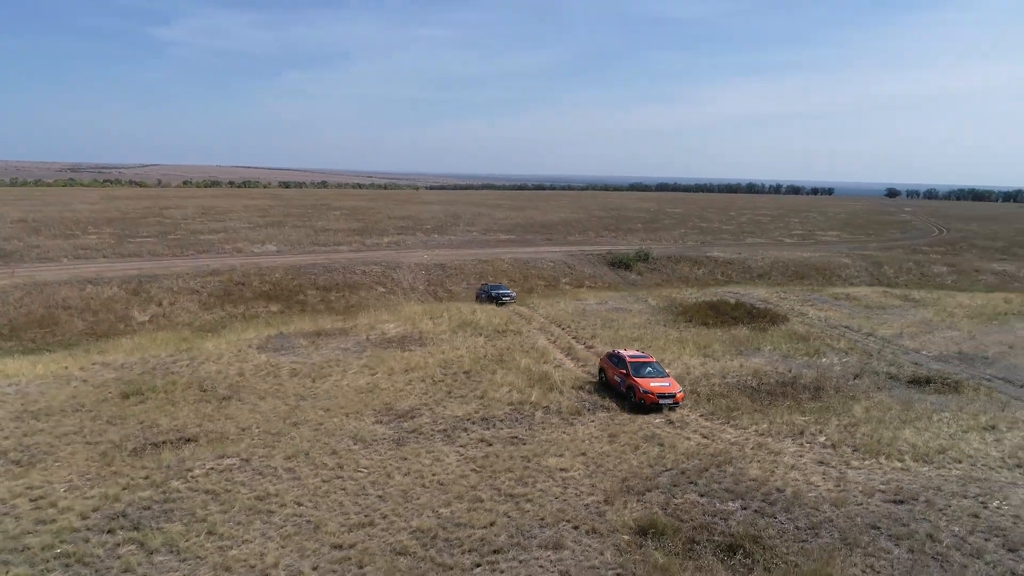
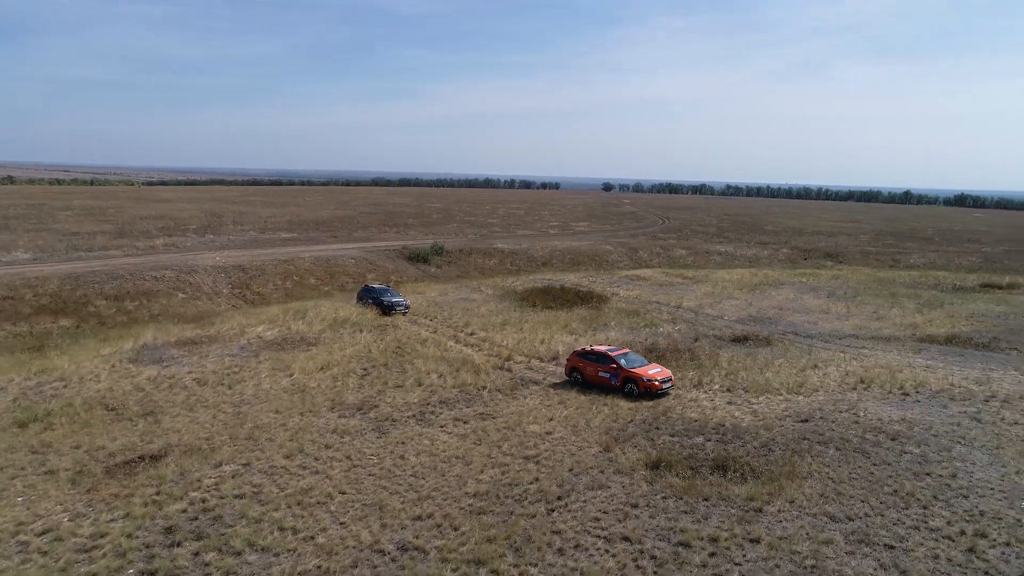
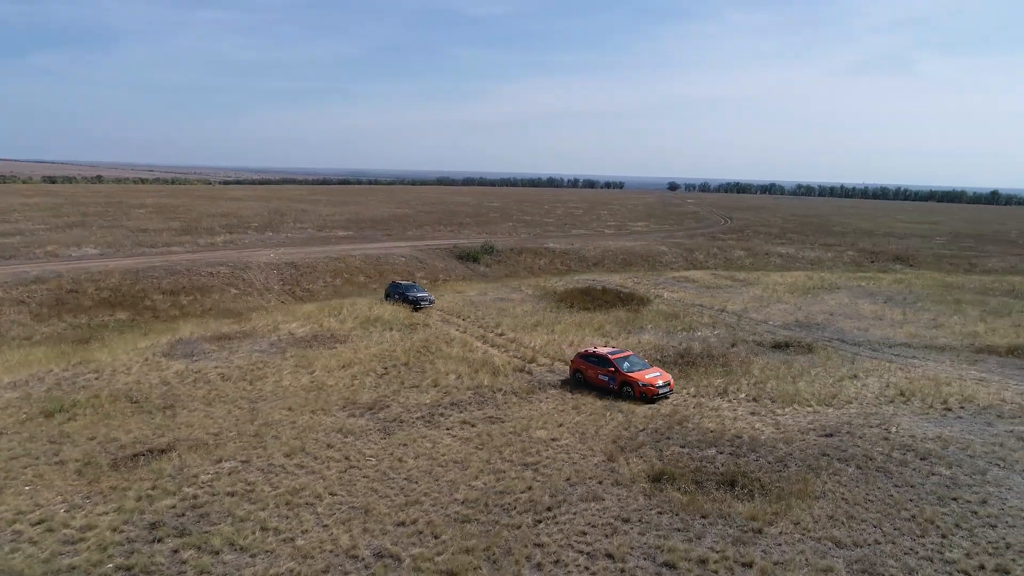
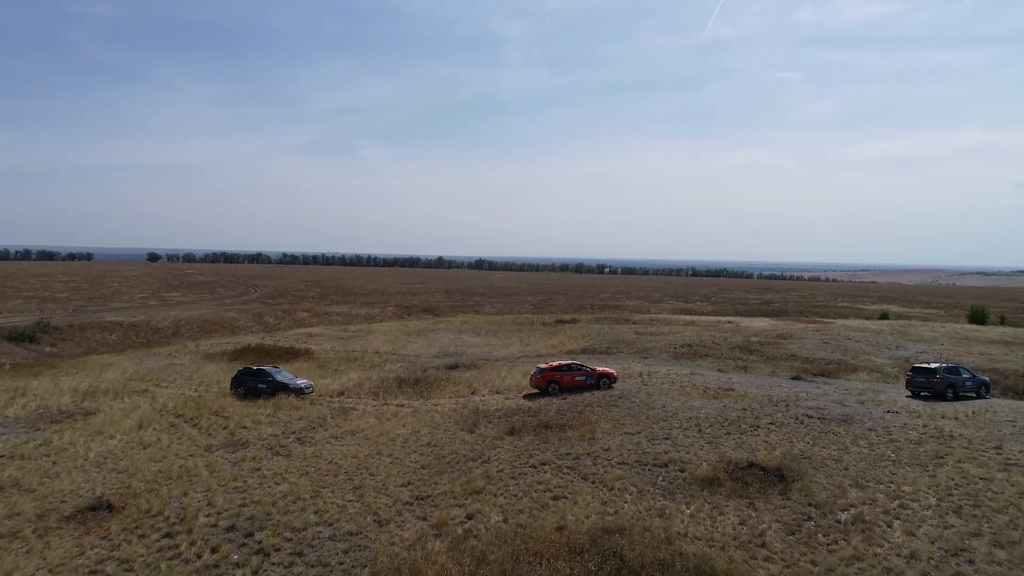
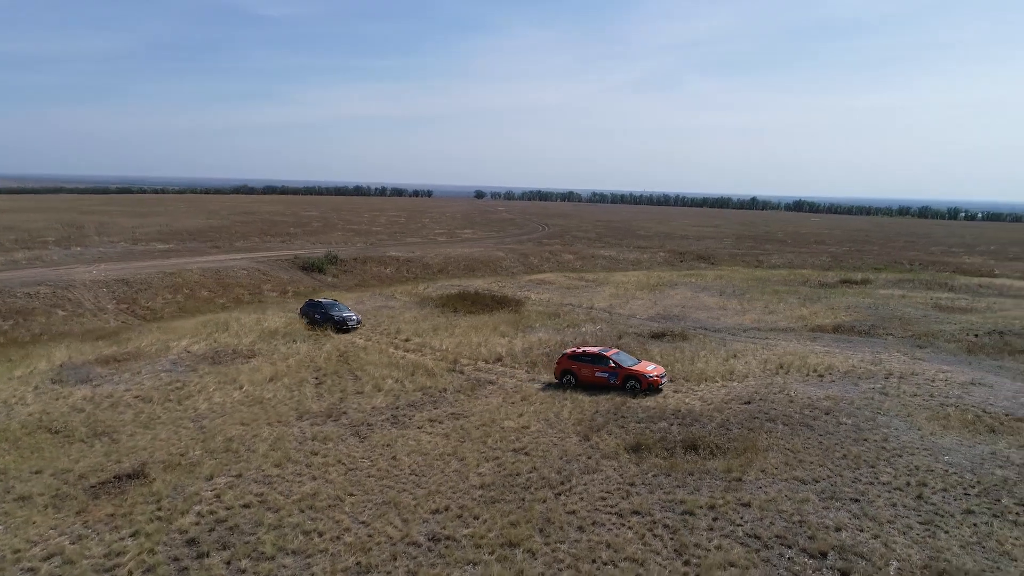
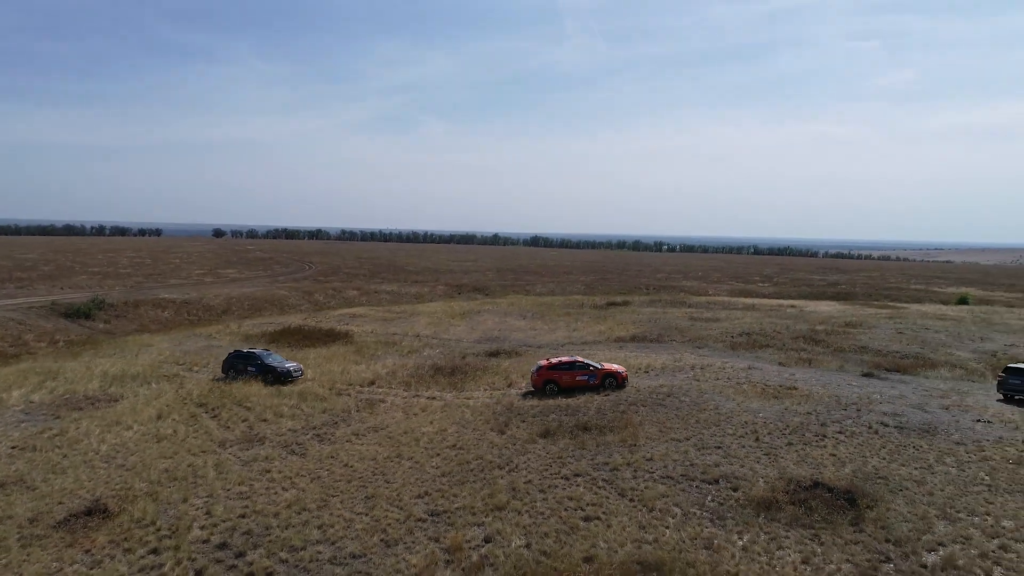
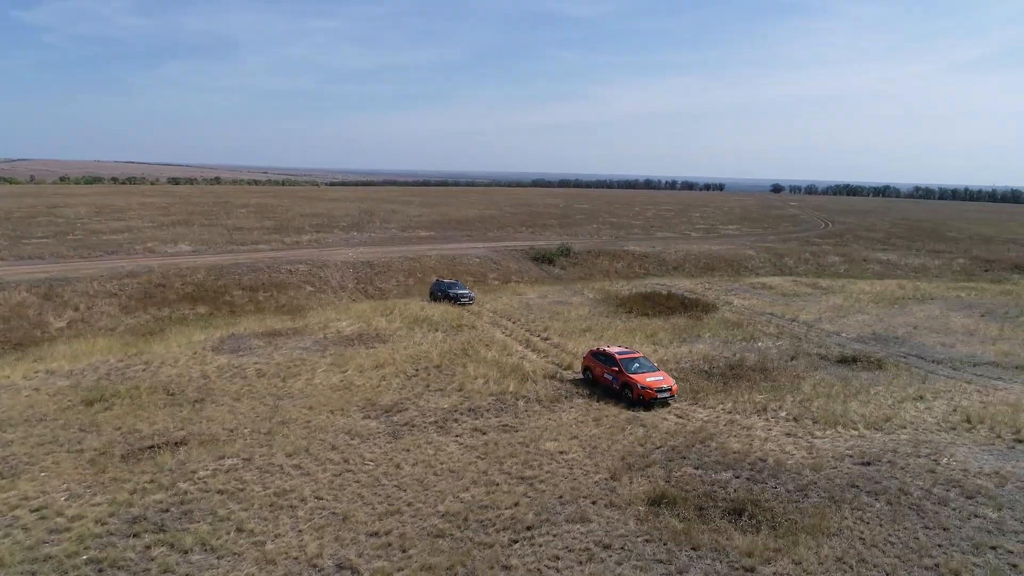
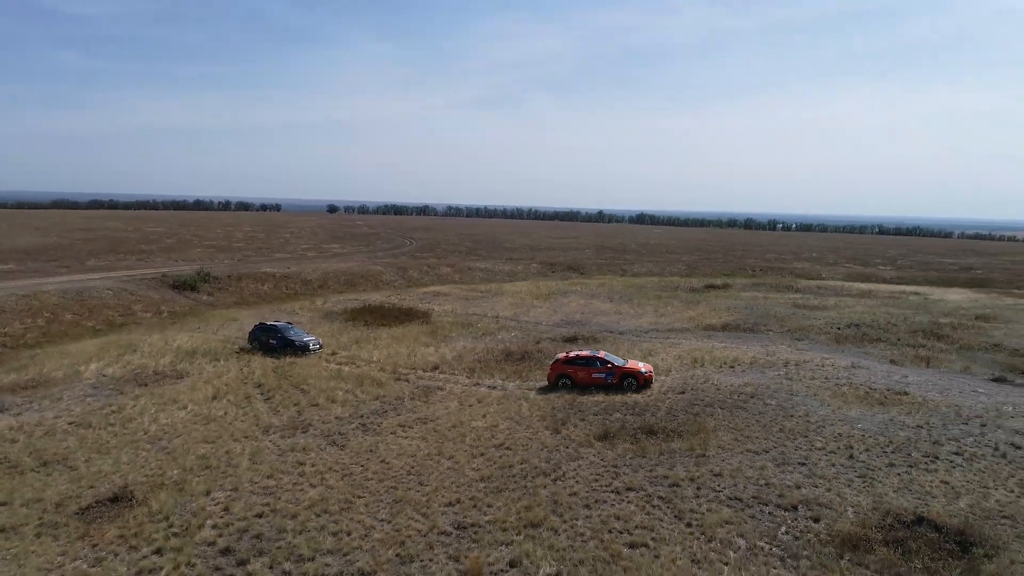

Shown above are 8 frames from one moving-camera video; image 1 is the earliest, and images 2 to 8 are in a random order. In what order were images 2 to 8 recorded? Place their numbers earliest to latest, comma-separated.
7, 3, 2, 5, 8, 6, 4
